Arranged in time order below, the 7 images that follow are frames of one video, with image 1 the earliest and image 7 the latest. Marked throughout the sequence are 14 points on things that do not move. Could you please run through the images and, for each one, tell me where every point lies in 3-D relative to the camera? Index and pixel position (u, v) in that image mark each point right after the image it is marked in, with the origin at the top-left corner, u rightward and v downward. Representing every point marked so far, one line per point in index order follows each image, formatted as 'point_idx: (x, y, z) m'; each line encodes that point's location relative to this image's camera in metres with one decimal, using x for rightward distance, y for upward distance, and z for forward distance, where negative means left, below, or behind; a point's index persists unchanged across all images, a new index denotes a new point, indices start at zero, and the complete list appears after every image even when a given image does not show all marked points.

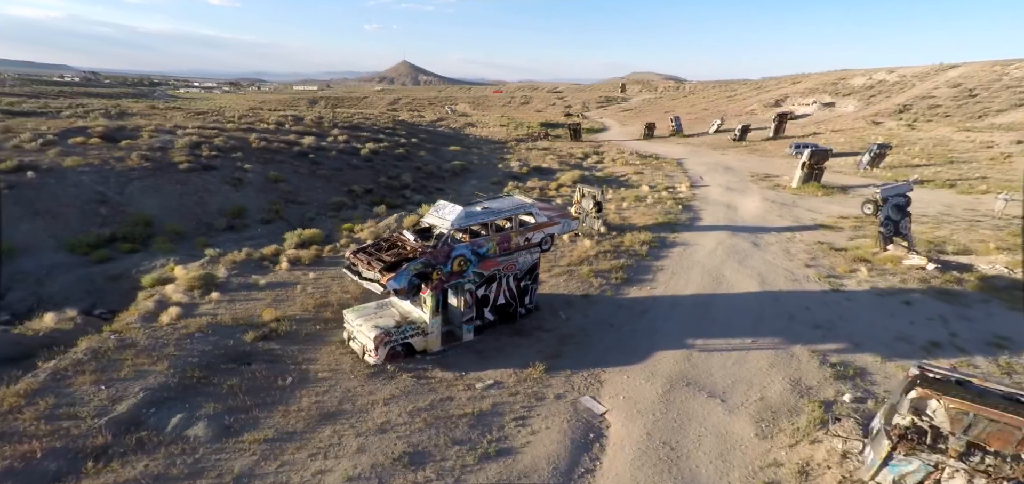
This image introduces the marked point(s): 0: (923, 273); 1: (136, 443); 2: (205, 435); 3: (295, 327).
0: (+13.9, -1.0, +15.6) m
1: (-5.2, -2.8, +6.6) m
2: (-4.4, -2.8, +6.9) m
3: (-4.6, -1.8, +9.9) m
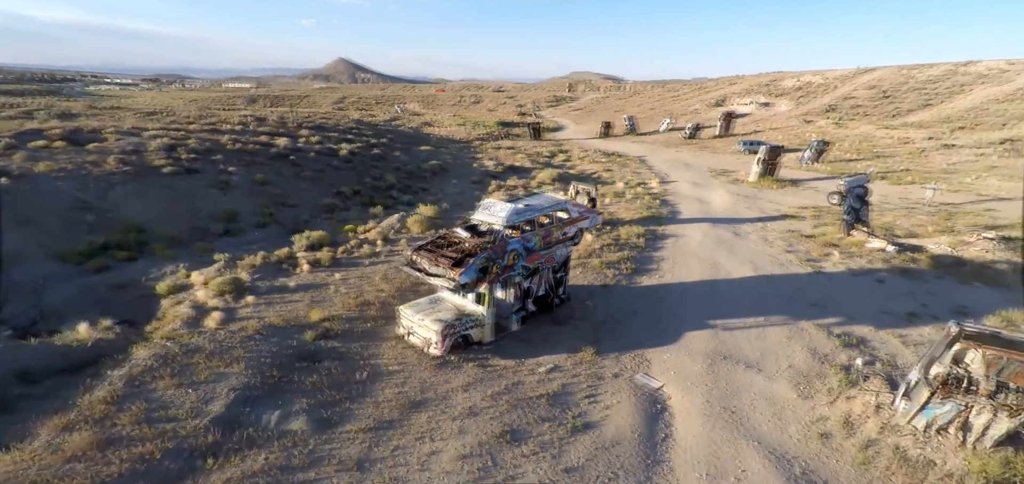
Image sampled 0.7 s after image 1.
0: (+14.2, -0.5, +17.7) m
1: (-3.8, -2.8, +6.7) m
2: (-3.0, -2.8, +7.1) m
3: (-3.5, -1.8, +10.1) m
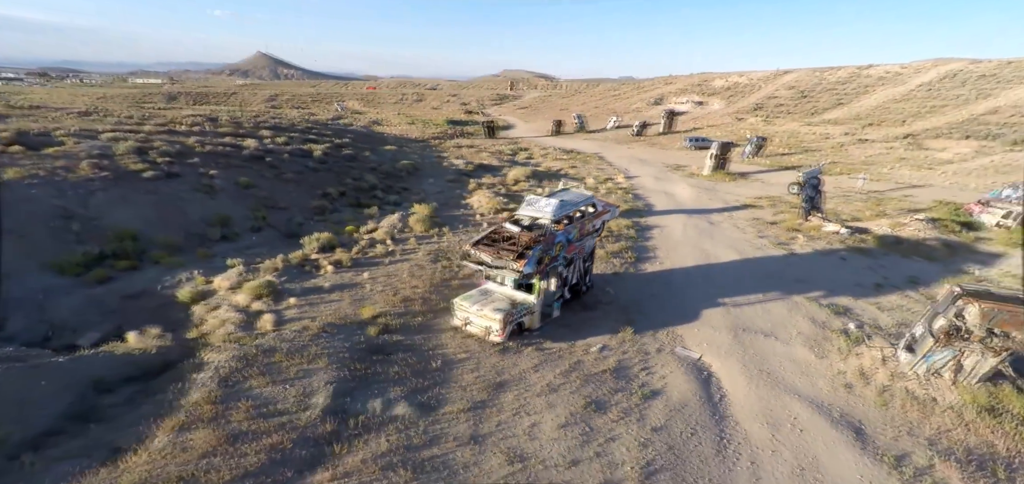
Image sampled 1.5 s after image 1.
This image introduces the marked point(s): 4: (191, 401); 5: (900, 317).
0: (+14.2, +0.2, +20.1) m
1: (-2.3, -2.8, +7.1) m
2: (-1.6, -2.8, +7.6) m
3: (-2.4, -1.8, +10.5) m
4: (-4.9, -2.5, +7.2) m
5: (+10.2, -2.0, +12.1) m
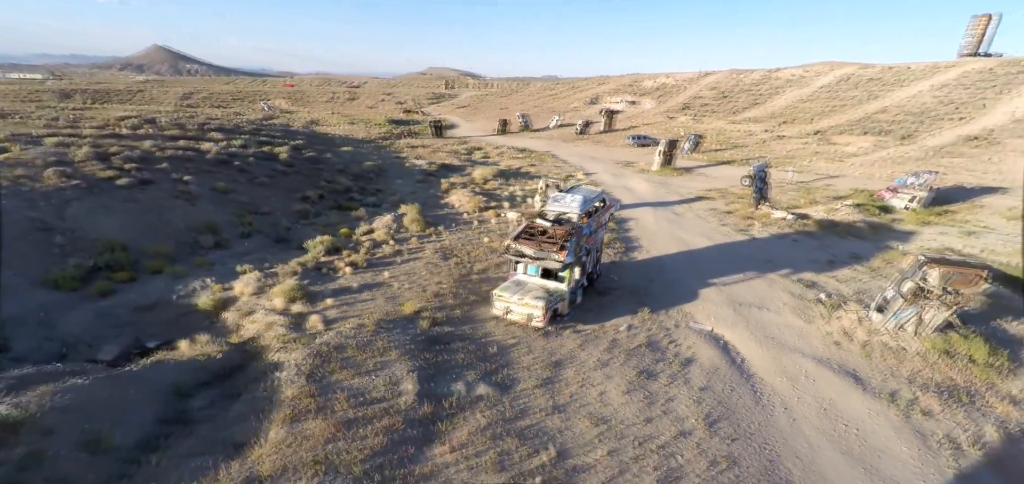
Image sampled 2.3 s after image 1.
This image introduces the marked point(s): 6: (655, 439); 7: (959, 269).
0: (+13.5, +1.0, +22.8) m
1: (-0.9, -2.7, +7.7) m
2: (-0.3, -2.7, +8.3) m
3: (-1.6, -1.7, +11.1) m
4: (-3.6, -2.5, +7.5) m
5: (+10.7, -1.4, +14.4) m
6: (+2.3, -3.1, +7.3) m
7: (+9.0, -0.5, +9.4) m
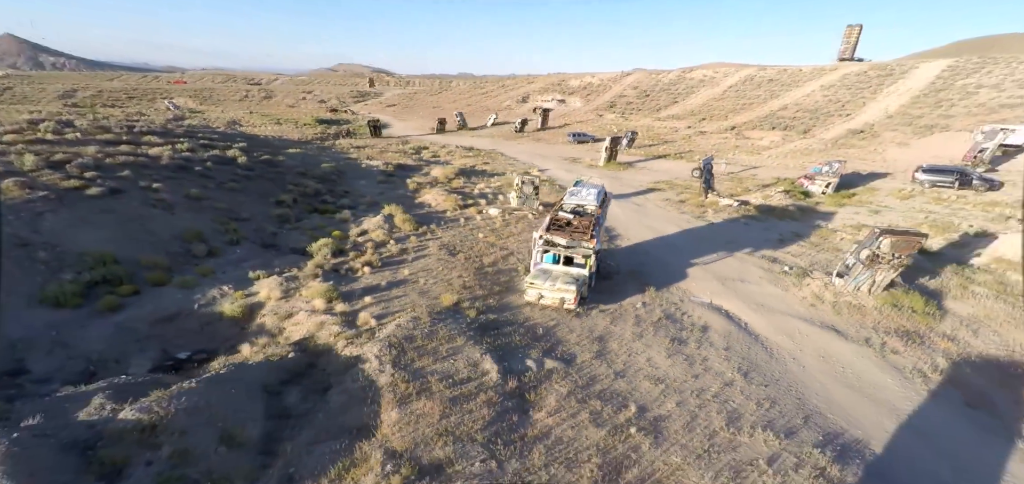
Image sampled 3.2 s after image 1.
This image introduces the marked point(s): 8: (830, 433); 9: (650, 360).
0: (+12.2, +1.8, +25.6) m
1: (+0.4, -2.5, +8.6) m
2: (+1.0, -2.4, +9.3) m
3: (-0.8, -1.6, +11.8) m
4: (-2.2, -2.5, +8.0) m
5: (+10.9, -0.7, +16.9) m
6: (+3.7, -2.8, +8.7) m
7: (+9.9, +0.1, +11.7) m
8: (+5.4, -3.2, +7.8) m
9: (+2.9, -2.5, +9.7) m
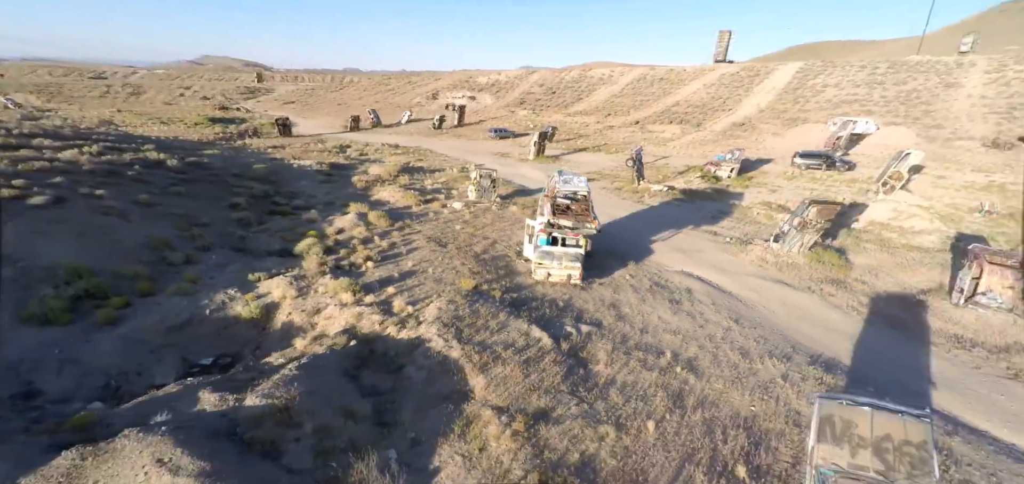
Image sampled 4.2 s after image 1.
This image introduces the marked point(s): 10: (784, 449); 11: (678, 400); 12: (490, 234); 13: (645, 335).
0: (+9.5, +3.0, +28.8) m
1: (+1.5, -2.1, +9.8) m
2: (+1.9, -2.0, +10.6) m
3: (-0.4, -1.2, +12.7) m
4: (-1.0, -2.2, +8.7) m
5: (+10.0, +0.4, +20.0) m
6: (+4.7, -2.2, +10.6) m
7: (+10.0, +1.2, +14.7) m
8: (+6.6, -2.5, +10.0) m
9: (+3.7, -1.9, +11.4) m
10: (+4.2, -3.2, +7.1) m
11: (+2.9, -2.8, +8.1) m
12: (-0.9, +0.4, +18.8) m
13: (+3.0, -2.1, +10.4) m
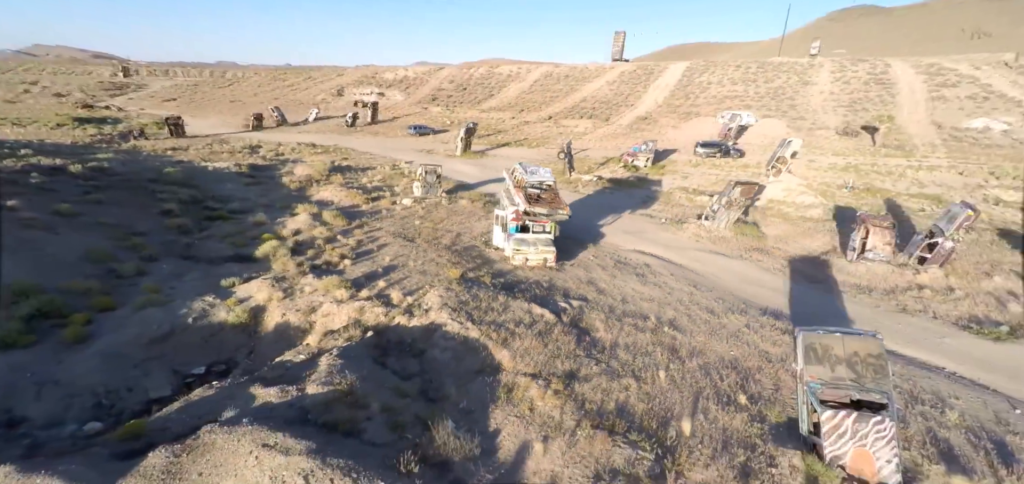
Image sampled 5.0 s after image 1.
0: (+5.6, +3.9, +30.9) m
1: (+1.5, -1.7, +10.9) m
2: (+1.8, -1.5, +11.7) m
3: (-0.9, -0.9, +13.4) m
4: (-0.6, -1.9, +9.3) m
5: (+7.8, +1.4, +22.4) m
6: (+4.5, -1.5, +12.2) m
7: (+8.8, +2.1, +17.2) m
8: (+6.5, -1.7, +12.0) m
9: (+3.4, -1.3, +12.8) m
10: (+4.7, -2.6, +8.7) m
11: (+3.3, -2.3, +9.5) m
12: (-2.6, +0.6, +19.2) m
13: (+2.9, -1.6, +11.8) m
